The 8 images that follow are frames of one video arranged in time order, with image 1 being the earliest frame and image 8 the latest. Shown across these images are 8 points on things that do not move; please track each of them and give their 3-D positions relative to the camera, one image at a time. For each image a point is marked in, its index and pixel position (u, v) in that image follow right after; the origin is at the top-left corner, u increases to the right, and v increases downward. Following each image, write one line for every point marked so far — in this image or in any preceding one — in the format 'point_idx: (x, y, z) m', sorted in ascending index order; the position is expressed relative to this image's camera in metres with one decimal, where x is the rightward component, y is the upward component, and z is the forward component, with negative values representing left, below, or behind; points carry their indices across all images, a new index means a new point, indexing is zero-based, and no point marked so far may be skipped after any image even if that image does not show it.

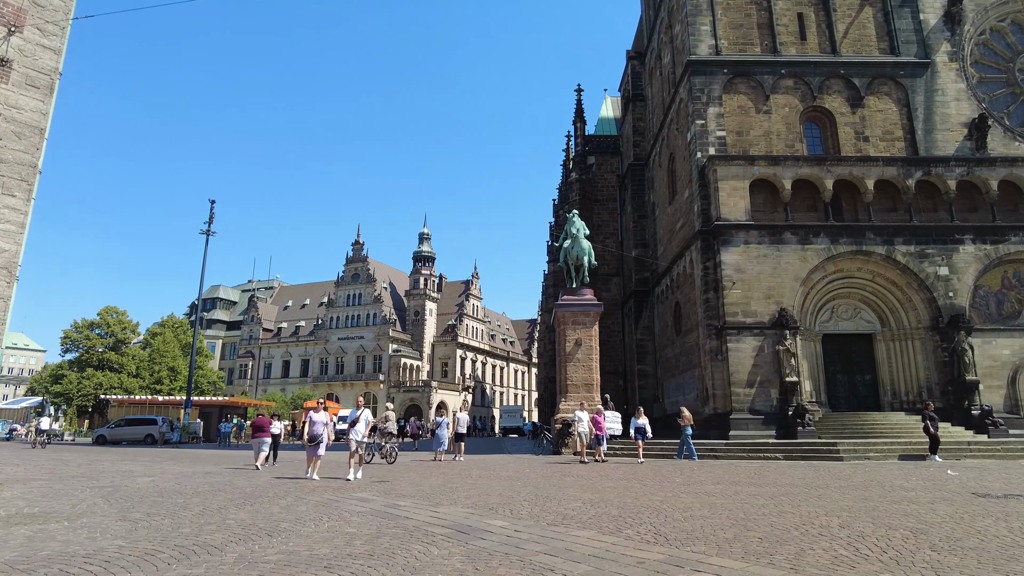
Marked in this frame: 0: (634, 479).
0: (+2.0, -3.2, +10.5) m
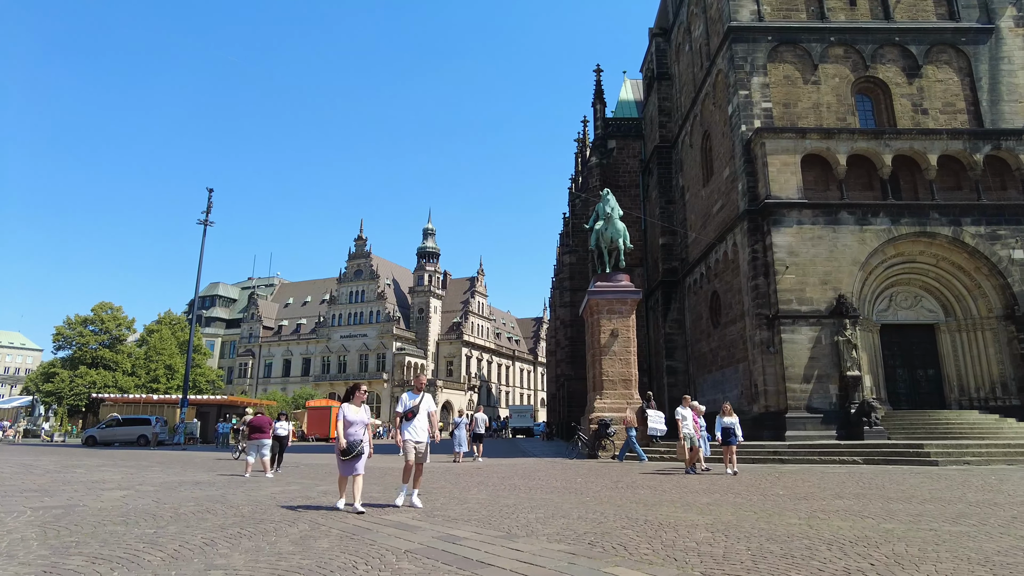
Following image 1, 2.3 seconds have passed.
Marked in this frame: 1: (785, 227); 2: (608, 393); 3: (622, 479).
0: (+2.8, -2.7, +8.5) m
1: (+8.2, +1.8, +19.3) m
2: (+2.7, -2.9, +17.8) m
3: (+1.8, -3.1, +10.3) m
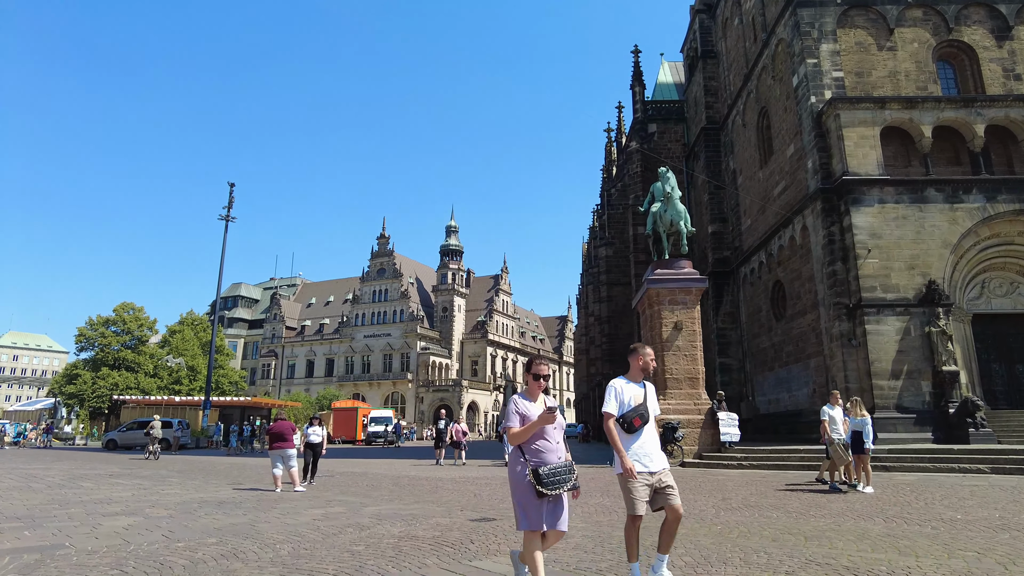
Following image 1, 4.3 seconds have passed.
0: (+3.9, -2.4, +6.7) m
1: (+9.5, +2.2, +17.3) m
2: (+4.0, -2.6, +15.9) m
3: (+2.9, -2.8, +8.5) m
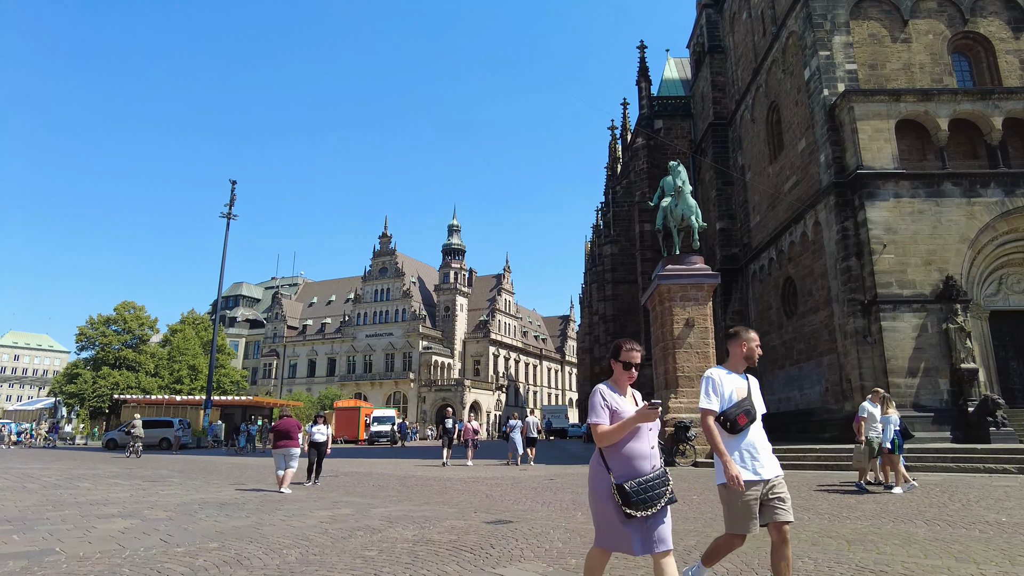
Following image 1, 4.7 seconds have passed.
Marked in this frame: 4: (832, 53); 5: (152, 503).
0: (+4.1, -2.3, +6.3) m
1: (+9.7, +2.3, +16.9) m
2: (+4.2, -2.5, +15.6) m
3: (+3.1, -2.7, +8.2) m
4: (+9.3, +6.9, +18.7) m
5: (-4.0, -2.4, +7.2) m
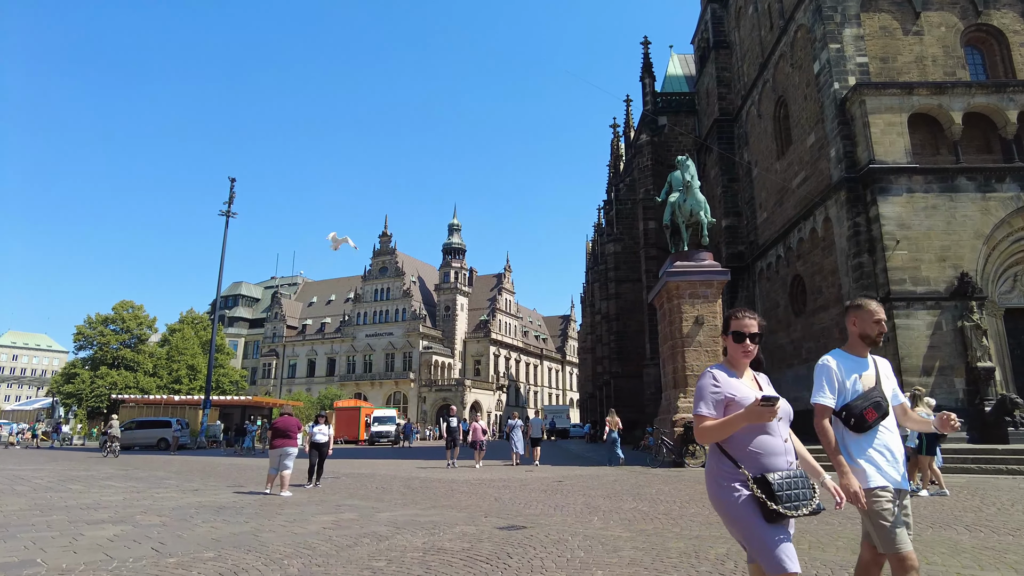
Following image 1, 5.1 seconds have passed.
0: (+4.2, -2.2, +5.9) m
1: (+9.9, +2.4, +16.6) m
2: (+4.3, -2.4, +15.2) m
3: (+3.2, -2.6, +7.8) m
4: (+9.5, +6.9, +18.4) m
5: (-3.9, -2.3, +6.8) m
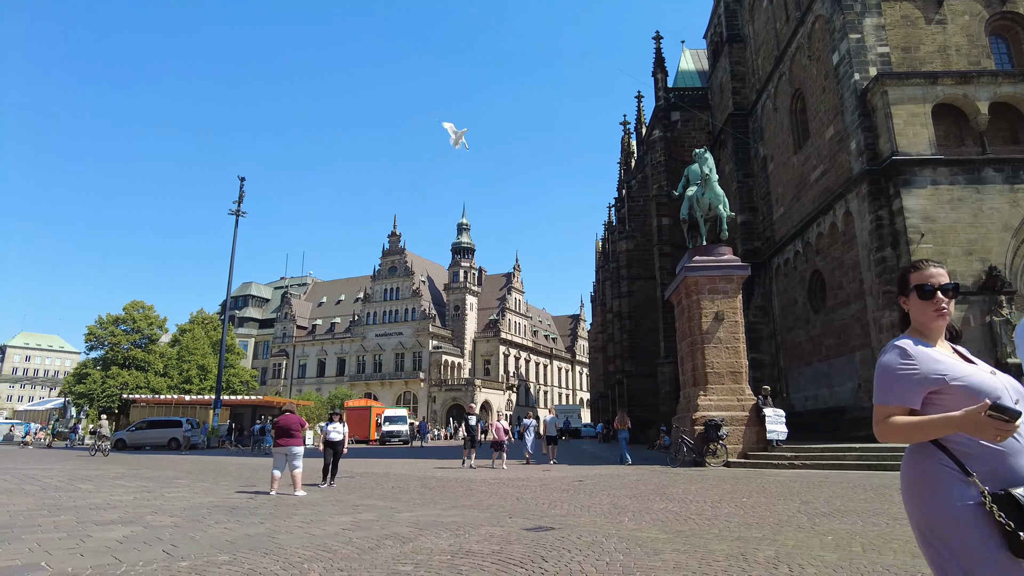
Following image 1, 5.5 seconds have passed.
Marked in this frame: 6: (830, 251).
0: (+4.5, -2.1, +5.6) m
1: (+10.2, +2.5, +16.1) m
2: (+4.7, -2.3, +14.9) m
3: (+3.5, -2.5, +7.5) m
4: (+9.8, +7.1, +17.9) m
5: (-3.7, -2.2, +6.6) m
6: (+9.7, +1.1, +19.6) m
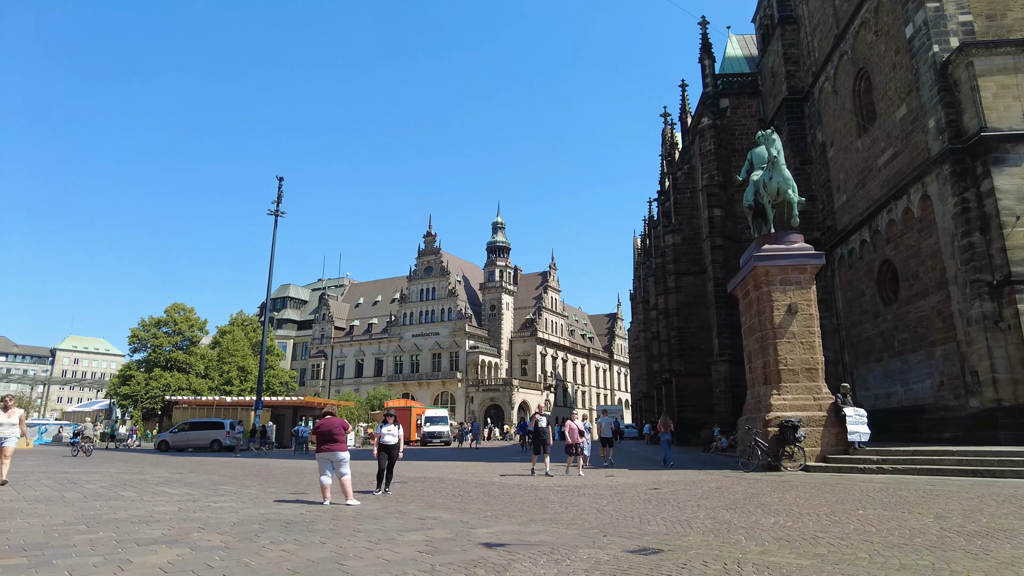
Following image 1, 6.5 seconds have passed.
0: (+5.2, -1.9, +4.5) m
1: (+11.4, +2.8, +14.7) m
2: (+5.9, -2.1, +13.7) m
3: (+4.4, -2.3, +6.4) m
4: (+11.1, +7.4, +16.5) m
5: (-2.8, -2.1, +5.9) m
6: (+11.2, +1.4, +18.2) m
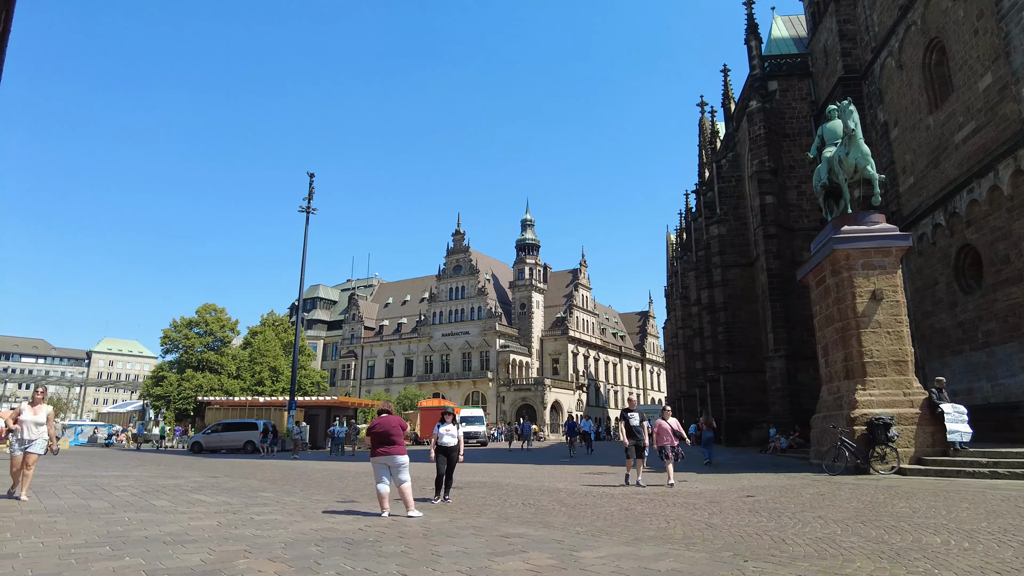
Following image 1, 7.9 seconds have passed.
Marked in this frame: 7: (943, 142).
0: (+6.0, -1.6, +3.1) m
1: (+12.6, +3.2, +13.2) m
2: (+7.0, -1.8, +12.4) m
3: (+5.2, -2.0, +5.1) m
4: (+12.2, +7.7, +15.0) m
5: (-2.0, -1.9, +4.9) m
6: (+12.4, +1.8, +16.6) m
7: (+12.8, +4.3, +19.0) m
